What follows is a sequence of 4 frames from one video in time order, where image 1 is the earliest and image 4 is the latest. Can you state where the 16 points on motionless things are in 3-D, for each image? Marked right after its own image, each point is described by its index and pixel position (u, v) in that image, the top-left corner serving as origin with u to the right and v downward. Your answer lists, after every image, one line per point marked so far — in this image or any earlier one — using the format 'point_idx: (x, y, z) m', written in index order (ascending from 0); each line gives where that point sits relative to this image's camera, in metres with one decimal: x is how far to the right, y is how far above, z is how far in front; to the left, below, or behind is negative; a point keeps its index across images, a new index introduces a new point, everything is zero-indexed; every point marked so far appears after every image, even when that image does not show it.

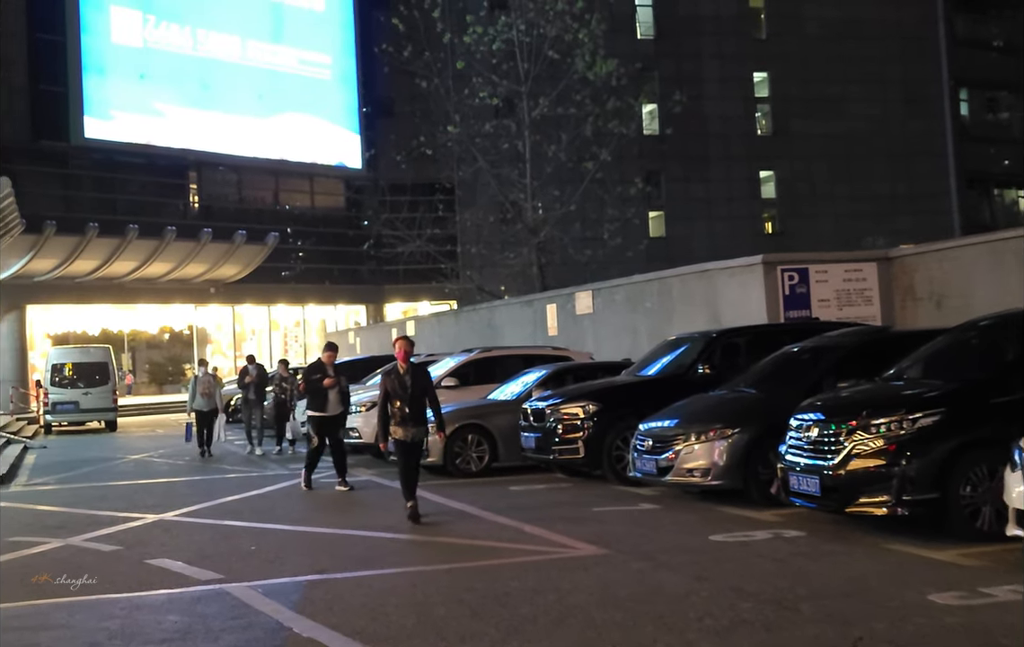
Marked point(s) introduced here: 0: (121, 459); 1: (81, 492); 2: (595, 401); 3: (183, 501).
0: (-4.6, -1.6, +15.7) m
1: (-3.8, -1.5, +11.8) m
2: (+0.6, -0.6, +9.9) m
3: (-2.6, -1.4, +10.7) m
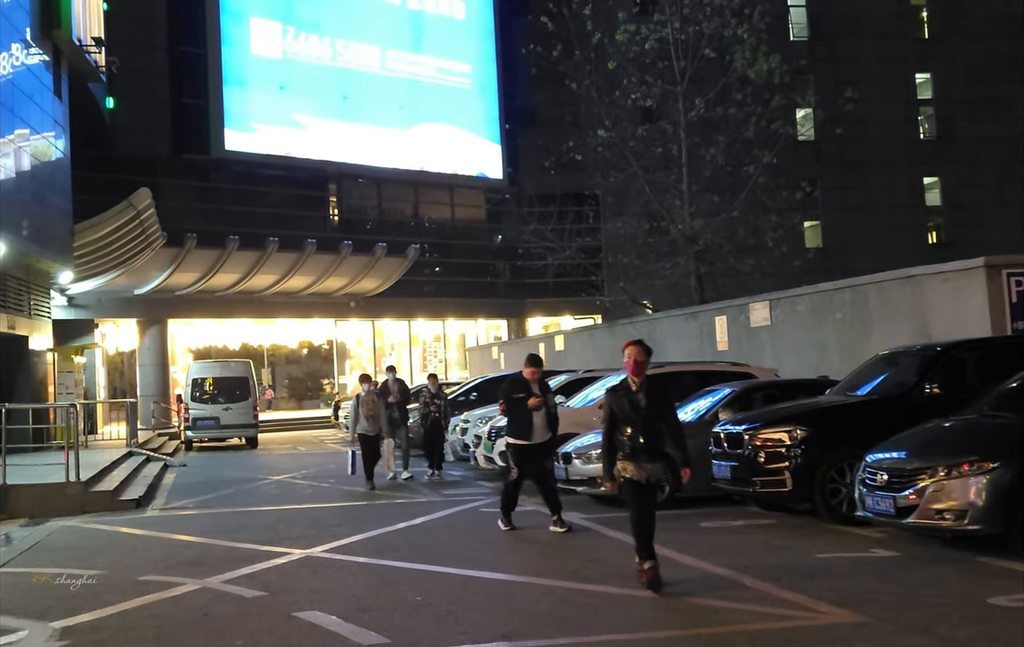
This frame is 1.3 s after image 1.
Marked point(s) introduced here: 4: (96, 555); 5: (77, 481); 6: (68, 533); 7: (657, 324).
0: (-2.8, -1.7, +14.8) m
1: (-2.3, -1.6, +10.8) m
2: (+1.9, -0.7, +8.6) m
3: (-1.3, -1.5, +9.6) m
4: (-2.8, -1.5, +8.9) m
5: (-3.9, -1.4, +12.0) m
6: (-3.5, -1.6, +10.5) m
7: (+2.0, 0.0, +18.2) m
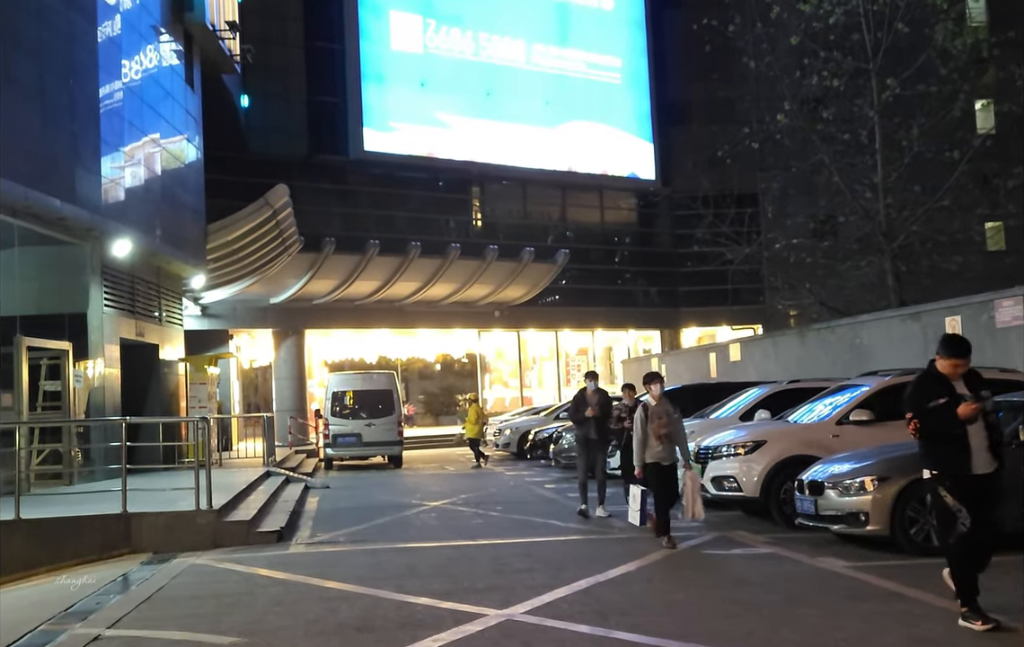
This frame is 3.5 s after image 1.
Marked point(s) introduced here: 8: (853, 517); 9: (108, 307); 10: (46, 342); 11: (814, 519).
0: (-0.9, -1.8, +12.8) m
1: (-0.9, -1.5, +8.8) m
2: (+3.1, -0.6, +6.1) m
3: (+0.1, -1.4, +7.5) m
4: (-1.5, -1.5, +6.9) m
5: (-2.3, -1.4, +10.1) m
6: (-2.0, -1.6, +8.6) m
7: (+4.1, 0.0, +15.8) m
8: (+2.0, -1.1, +8.0) m
9: (-4.9, +0.2, +16.2) m
10: (-4.9, -0.2, +14.3) m
11: (+1.9, -1.2, +8.4) m
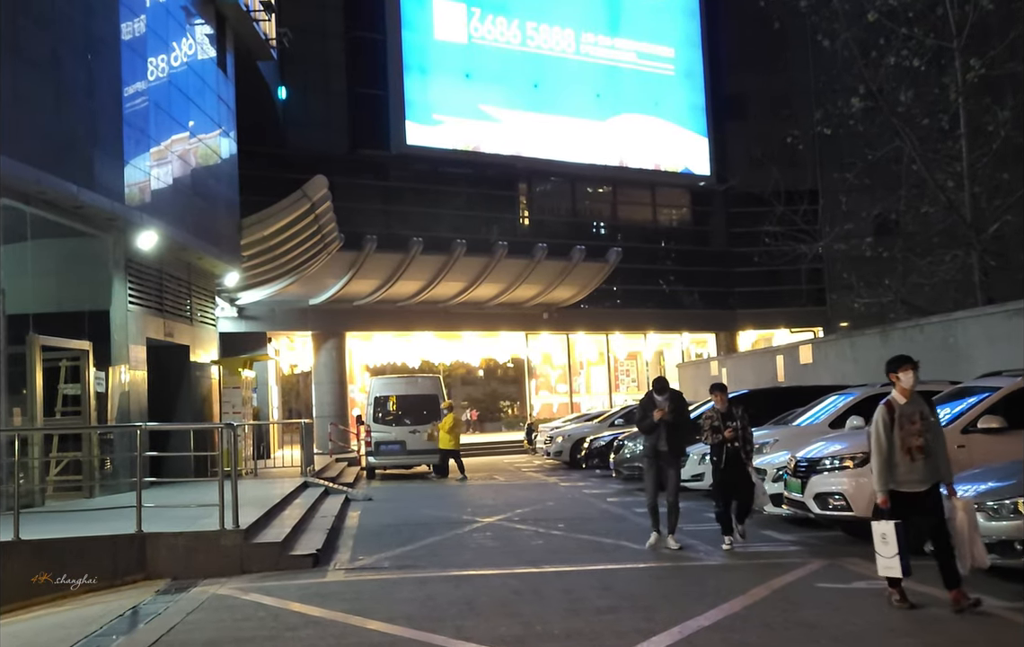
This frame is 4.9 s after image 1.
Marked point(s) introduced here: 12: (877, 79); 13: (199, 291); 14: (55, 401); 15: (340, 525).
0: (-0.4, -1.7, +11.5) m
1: (-0.4, -1.5, +7.5) m
2: (+3.4, -0.5, +4.7) m
3: (+0.4, -1.4, +6.2) m
4: (-1.1, -1.4, +5.6) m
5: (-1.8, -1.3, +8.8) m
6: (-1.6, -1.6, +7.3) m
7: (+4.8, 0.0, +14.3) m
8: (+2.4, -1.1, +6.6) m
9: (-4.2, +0.2, +15.0) m
10: (-4.3, -0.2, +13.1) m
11: (+2.3, -1.2, +6.9) m
12: (+5.3, +3.5, +19.4) m
13: (-4.4, +0.5, +18.8) m
14: (-4.5, -0.8, +13.1) m
15: (-1.5, -1.8, +11.8) m
